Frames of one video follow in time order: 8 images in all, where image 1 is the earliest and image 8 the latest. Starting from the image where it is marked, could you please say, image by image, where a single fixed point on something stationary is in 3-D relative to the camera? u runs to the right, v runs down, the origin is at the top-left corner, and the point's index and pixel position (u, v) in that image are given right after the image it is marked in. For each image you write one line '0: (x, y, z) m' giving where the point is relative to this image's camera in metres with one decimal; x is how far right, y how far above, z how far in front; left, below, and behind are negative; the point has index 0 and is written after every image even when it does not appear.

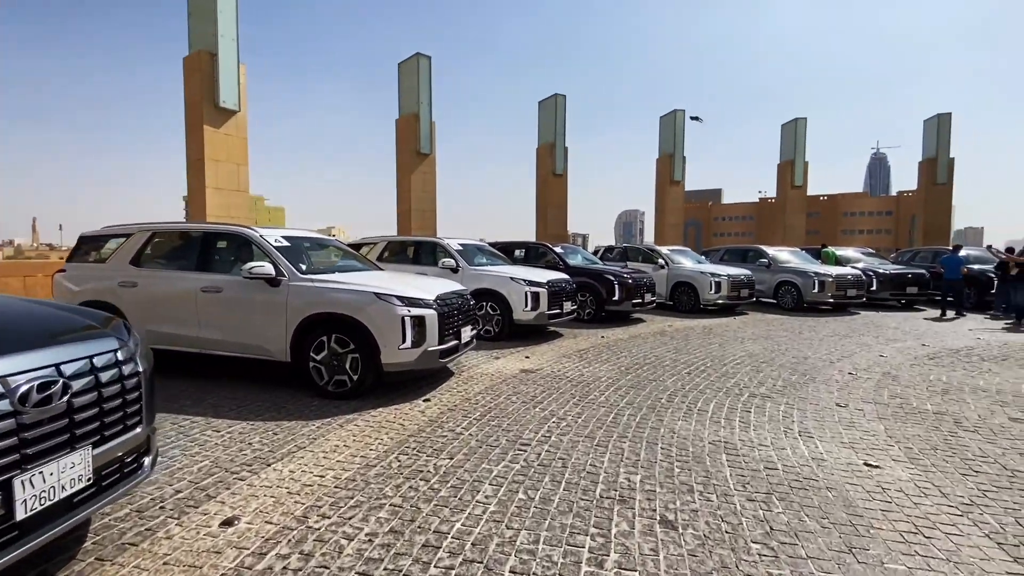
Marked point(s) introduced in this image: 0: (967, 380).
0: (+6.5, -1.3, +6.9) m
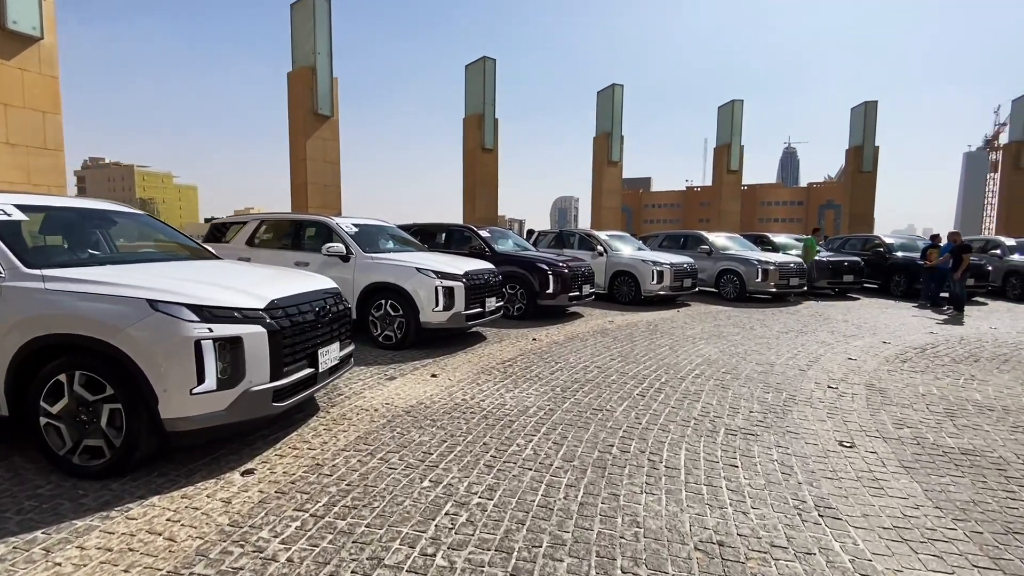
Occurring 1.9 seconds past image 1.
0: (+5.3, -1.2, +5.8) m
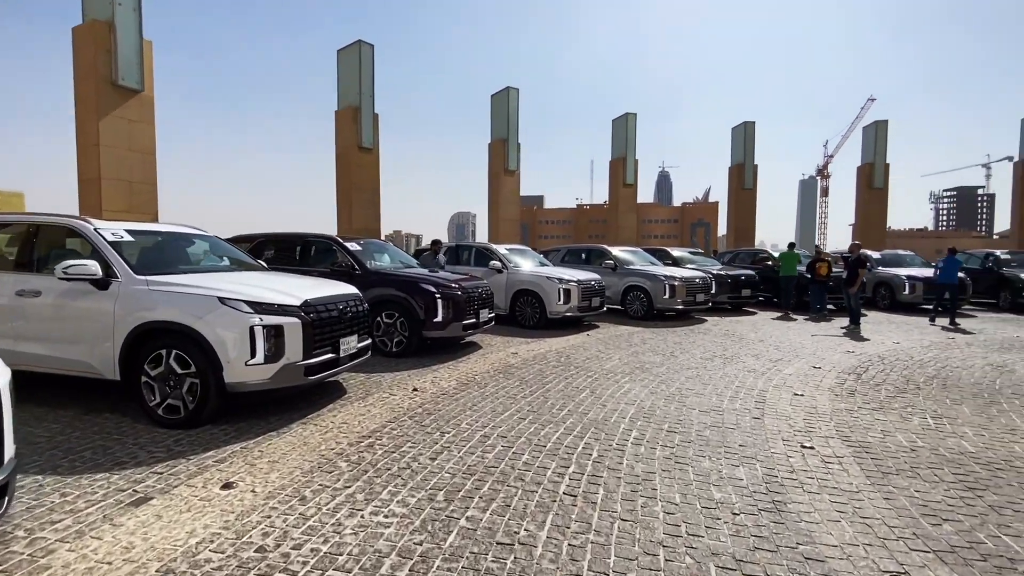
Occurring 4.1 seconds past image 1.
0: (+4.2, -1.4, +4.7) m
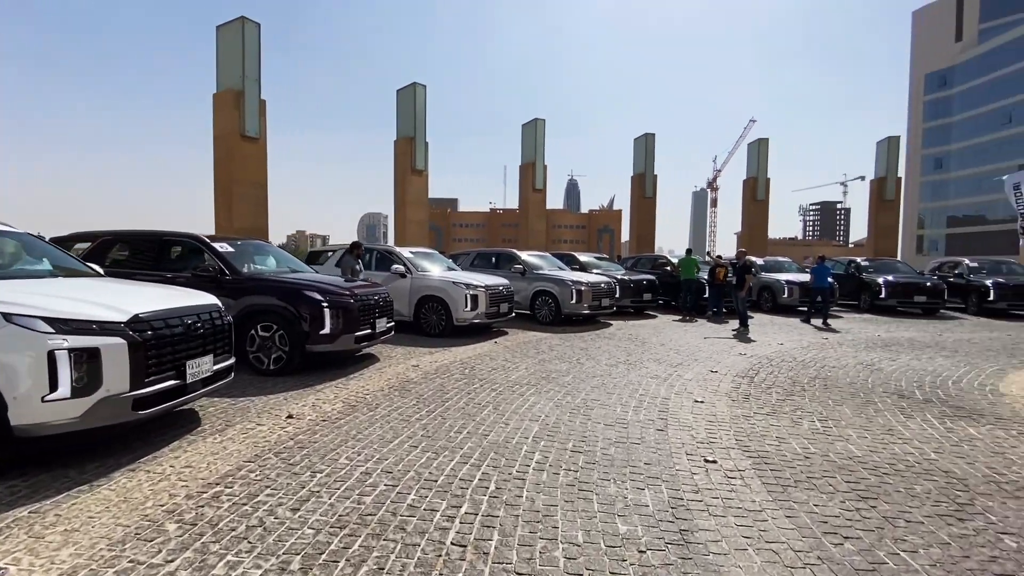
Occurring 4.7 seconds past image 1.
0: (+3.2, -1.5, +4.8) m
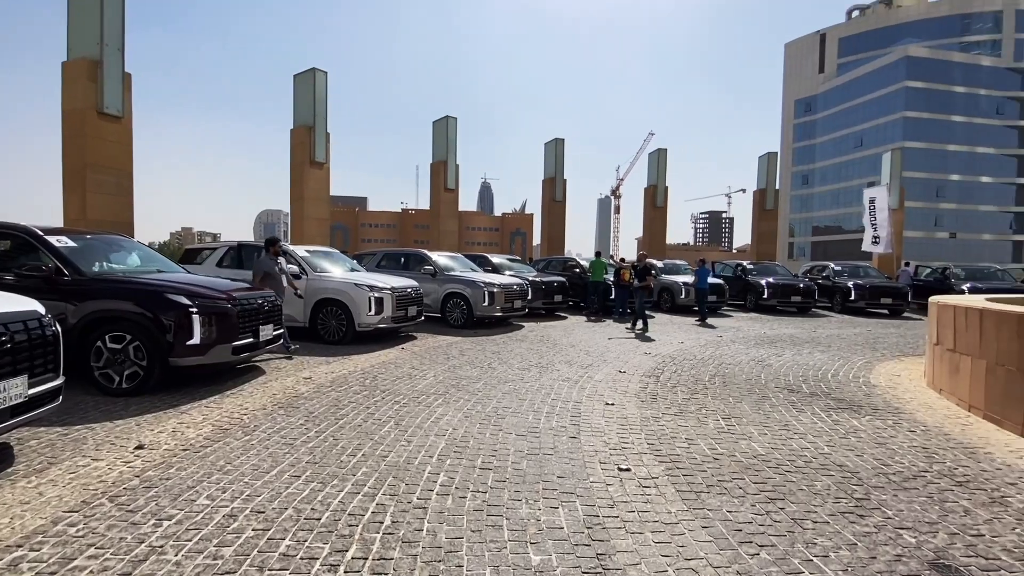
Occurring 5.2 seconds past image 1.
0: (+2.3, -1.5, +4.8) m
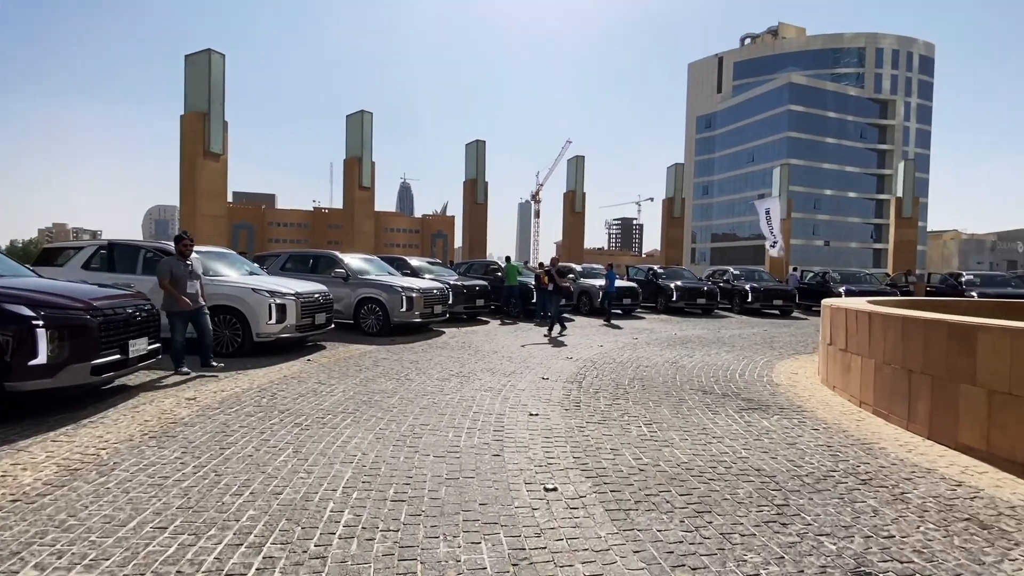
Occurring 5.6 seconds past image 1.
0: (+1.5, -1.6, +4.8) m
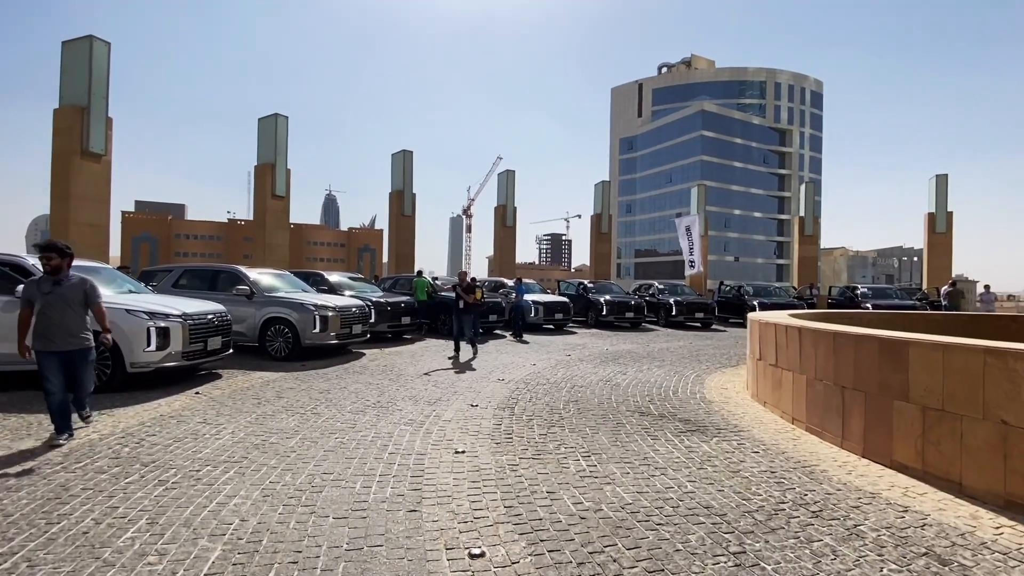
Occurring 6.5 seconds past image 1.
0: (+0.8, -1.7, +4.3) m
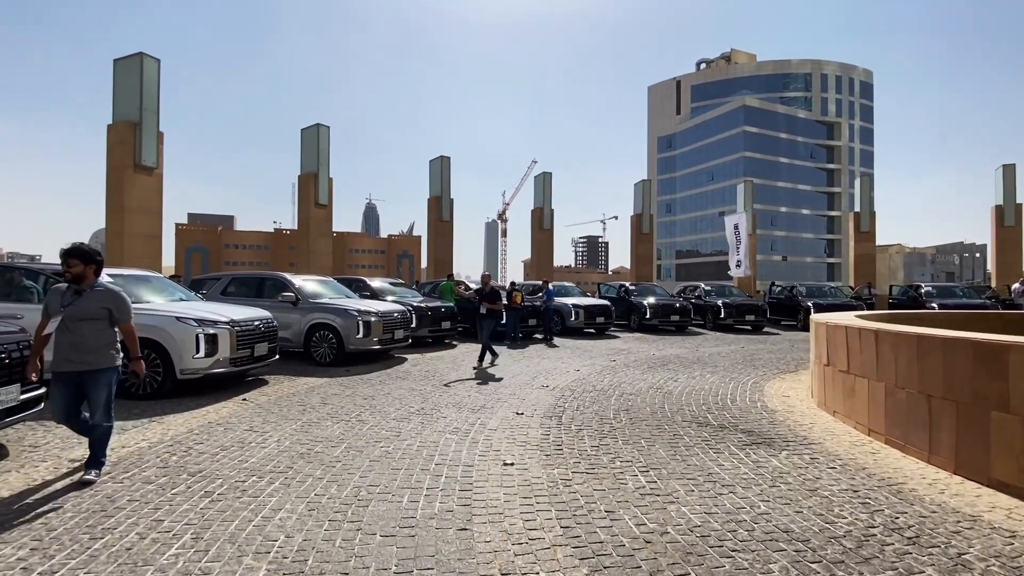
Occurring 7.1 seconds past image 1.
0: (+1.2, -1.7, +4.0) m
